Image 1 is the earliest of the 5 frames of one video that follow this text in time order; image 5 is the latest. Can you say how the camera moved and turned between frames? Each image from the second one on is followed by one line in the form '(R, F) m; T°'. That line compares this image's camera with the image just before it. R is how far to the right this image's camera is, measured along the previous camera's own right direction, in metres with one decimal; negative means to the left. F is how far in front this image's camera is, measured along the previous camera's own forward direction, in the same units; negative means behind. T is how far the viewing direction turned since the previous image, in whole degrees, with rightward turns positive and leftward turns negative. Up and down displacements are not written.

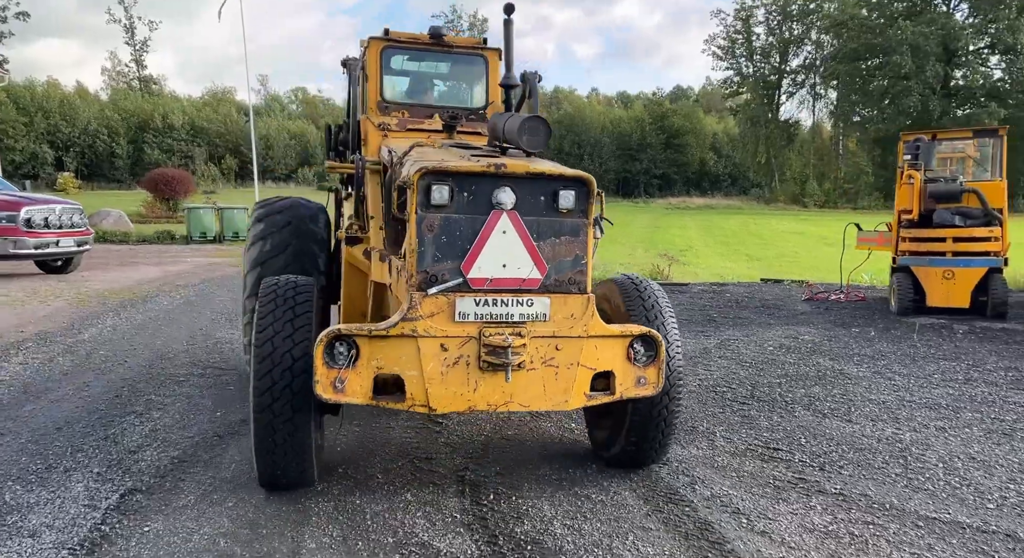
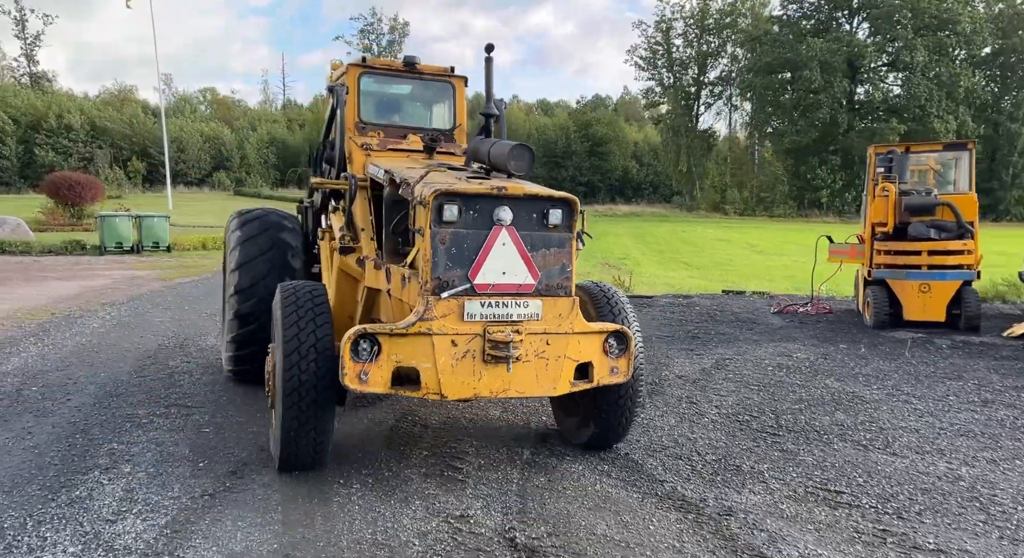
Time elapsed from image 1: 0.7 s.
(-0.5, +0.5) m; +6°
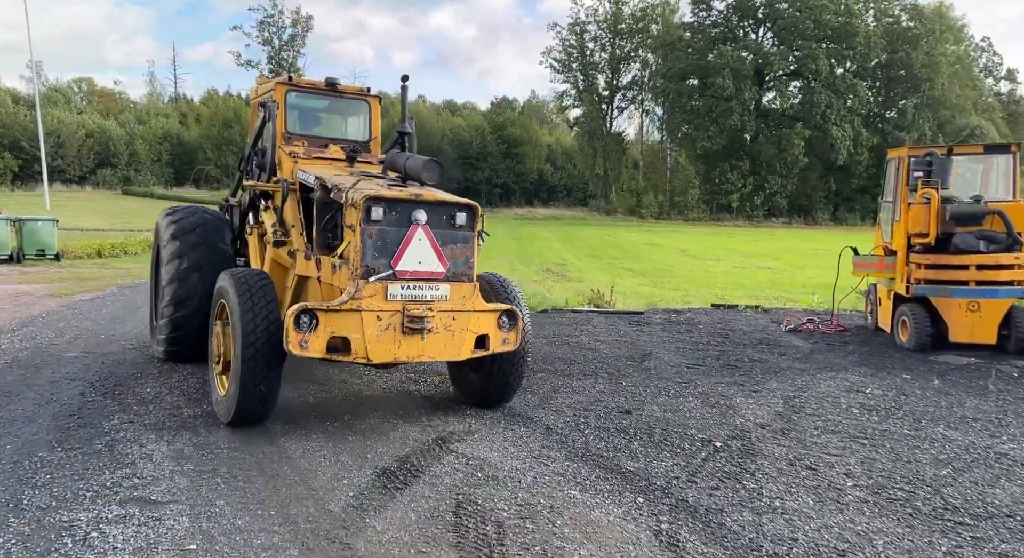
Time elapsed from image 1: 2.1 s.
(-0.9, +1.4) m; +7°
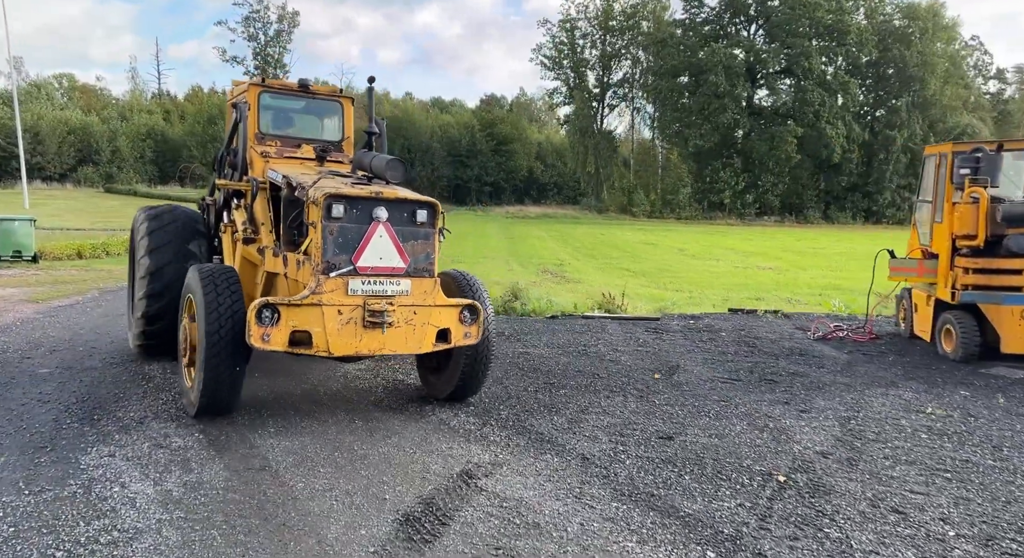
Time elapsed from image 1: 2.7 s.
(-0.2, +0.6) m; +1°
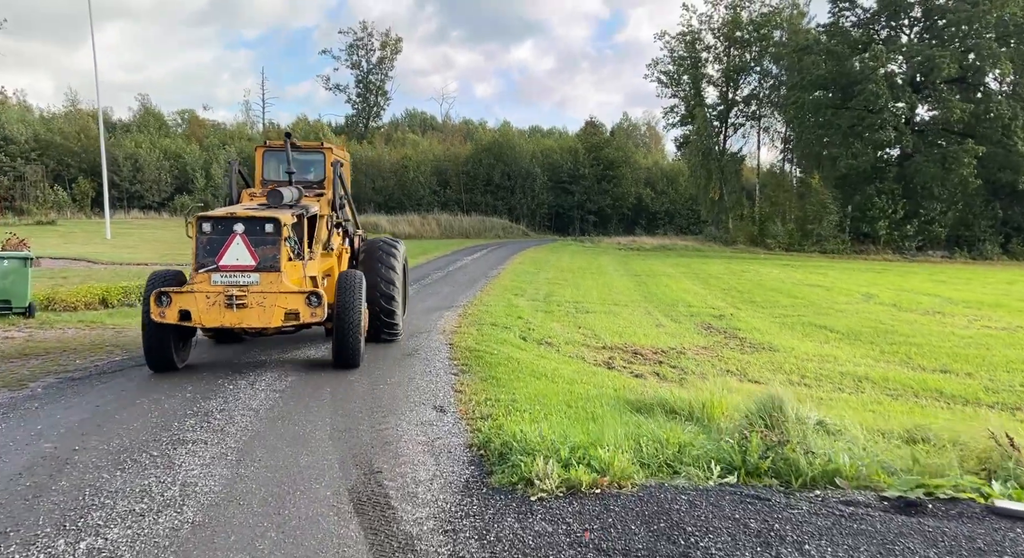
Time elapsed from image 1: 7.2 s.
(-1.2, +5.9) m; -6°
